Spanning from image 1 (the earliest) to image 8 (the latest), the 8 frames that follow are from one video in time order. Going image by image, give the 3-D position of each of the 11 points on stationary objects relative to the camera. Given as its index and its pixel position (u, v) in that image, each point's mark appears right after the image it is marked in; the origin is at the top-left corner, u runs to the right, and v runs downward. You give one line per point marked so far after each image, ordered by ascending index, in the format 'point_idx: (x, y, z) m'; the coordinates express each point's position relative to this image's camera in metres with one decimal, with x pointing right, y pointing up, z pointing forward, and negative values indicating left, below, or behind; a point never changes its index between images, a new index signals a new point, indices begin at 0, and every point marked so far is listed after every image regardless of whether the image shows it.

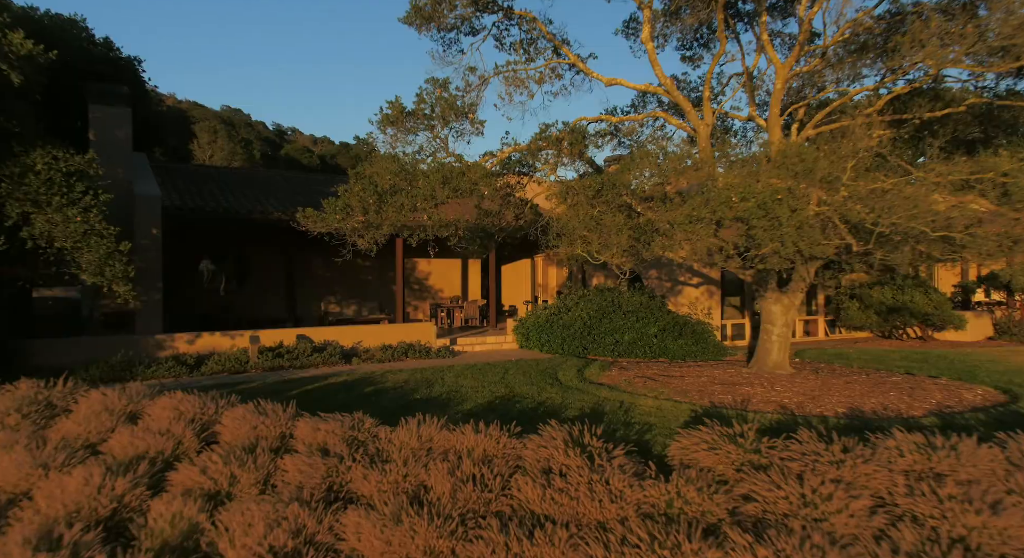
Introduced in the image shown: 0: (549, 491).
0: (+0.3, -1.4, +3.7) m
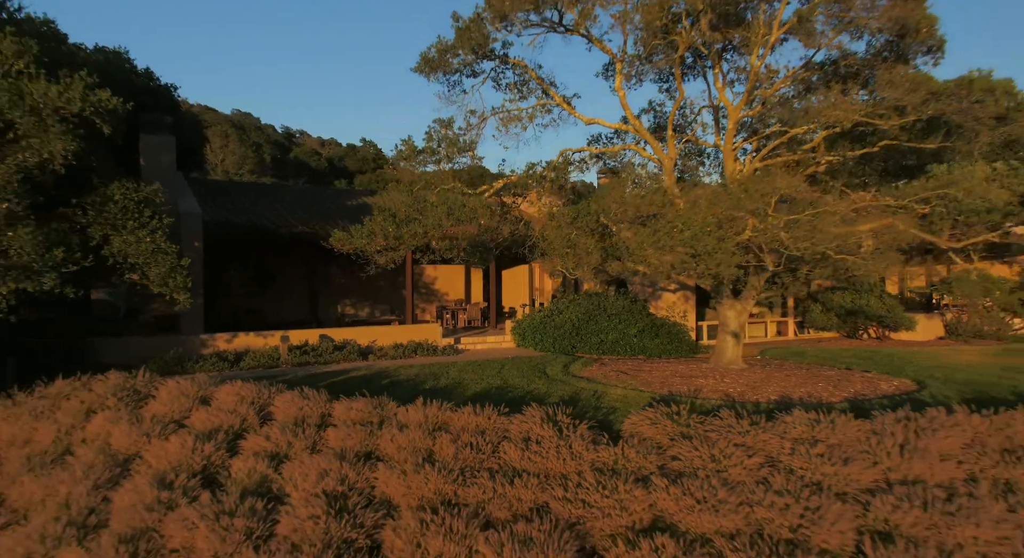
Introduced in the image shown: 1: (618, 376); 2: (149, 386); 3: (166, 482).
0: (+0.2, -1.5, +4.9) m
1: (+1.5, -1.4, +7.9) m
2: (-4.1, -1.2, +6.4) m
3: (-2.8, -1.7, +4.6) m
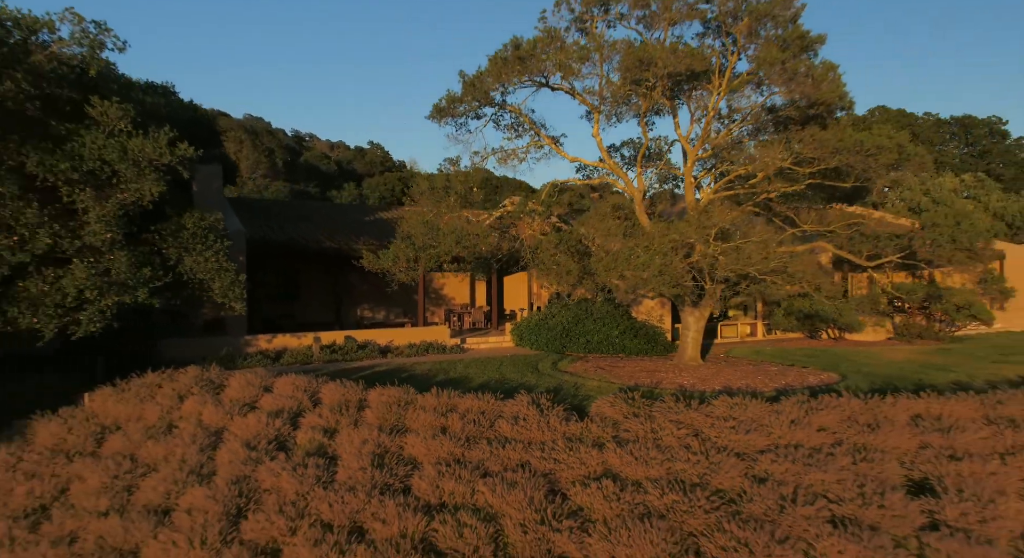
0: (+0.1, -1.7, +6.6) m
1: (+1.4, -1.6, +9.5) m
2: (-4.2, -1.4, +8.1) m
3: (-2.9, -1.9, +6.3) m
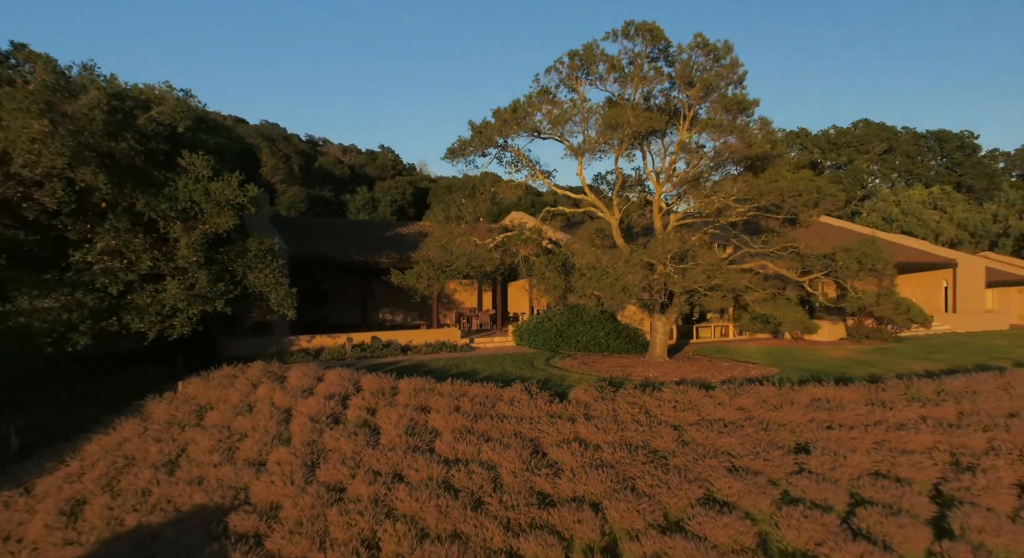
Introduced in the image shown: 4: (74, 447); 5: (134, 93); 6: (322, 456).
0: (0.0, -2.0, +8.7) m
1: (+1.4, -1.8, +11.6) m
2: (-4.2, -1.7, +10.3) m
3: (-2.9, -2.1, +8.4) m
4: (-6.5, -2.5, +8.2) m
5: (-6.9, +3.4, +10.3) m
6: (-2.6, -2.4, +7.6) m
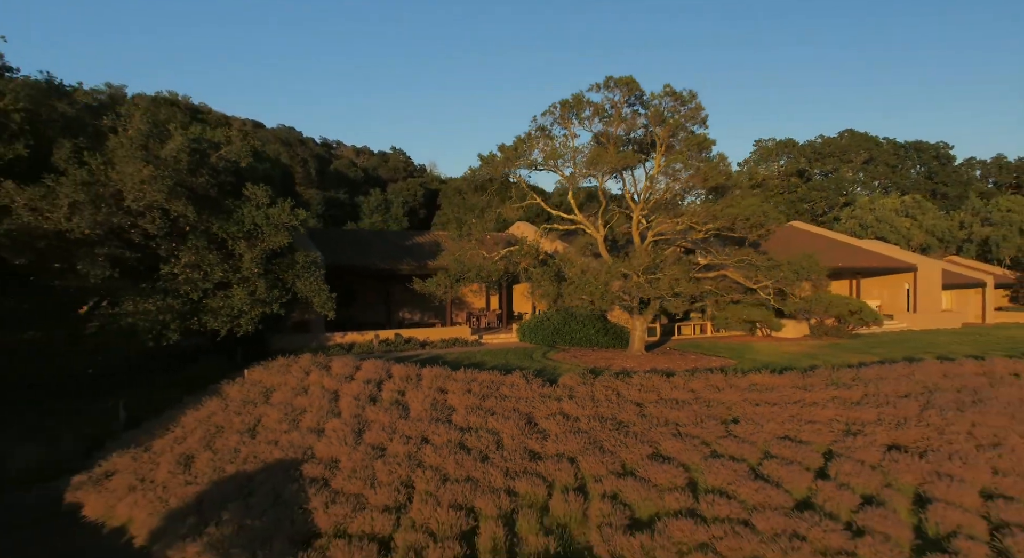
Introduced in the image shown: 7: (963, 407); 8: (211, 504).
0: (0.0, -2.2, +11.0) m
1: (+1.5, -2.0, +13.9) m
2: (-4.2, -1.9, +12.6) m
3: (-2.9, -2.3, +10.8) m
4: (-6.5, -2.7, +10.6) m
5: (-6.8, +3.2, +12.7) m
6: (-2.6, -2.6, +9.9) m
7: (+7.8, -2.2, +9.7) m
8: (-4.4, -3.3, +8.2) m
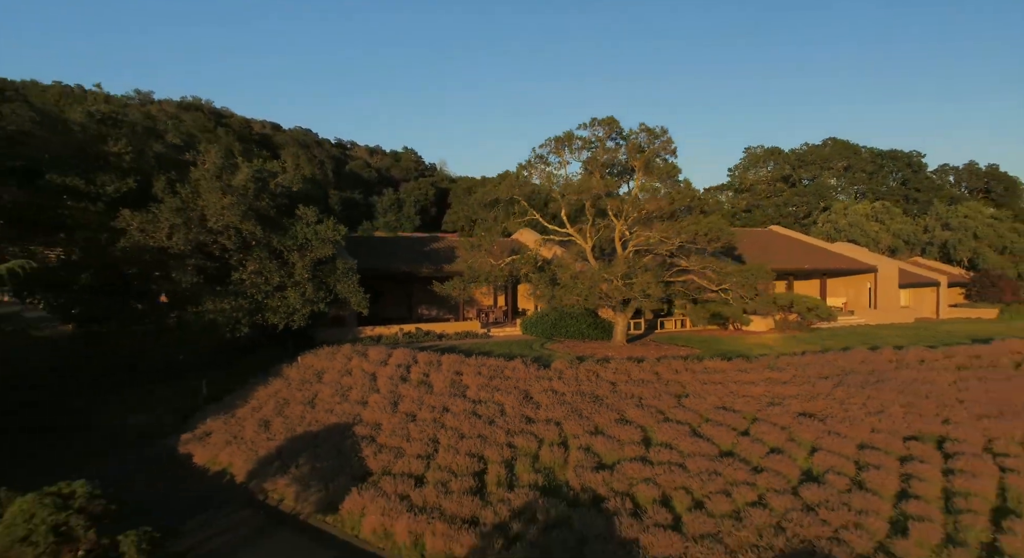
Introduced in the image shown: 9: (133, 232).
0: (+0.1, -2.3, +13.7) m
1: (+1.6, -2.0, +16.6) m
2: (-4.1, -2.0, +15.5) m
3: (-2.9, -2.4, +13.6) m
4: (-6.4, -2.9, +13.5) m
5: (-6.8, +3.1, +15.5) m
6: (-2.6, -2.7, +12.8) m
7: (+7.8, -2.4, +12.3) m
8: (-4.4, -3.5, +11.1) m
9: (-8.9, +1.1, +13.2) m
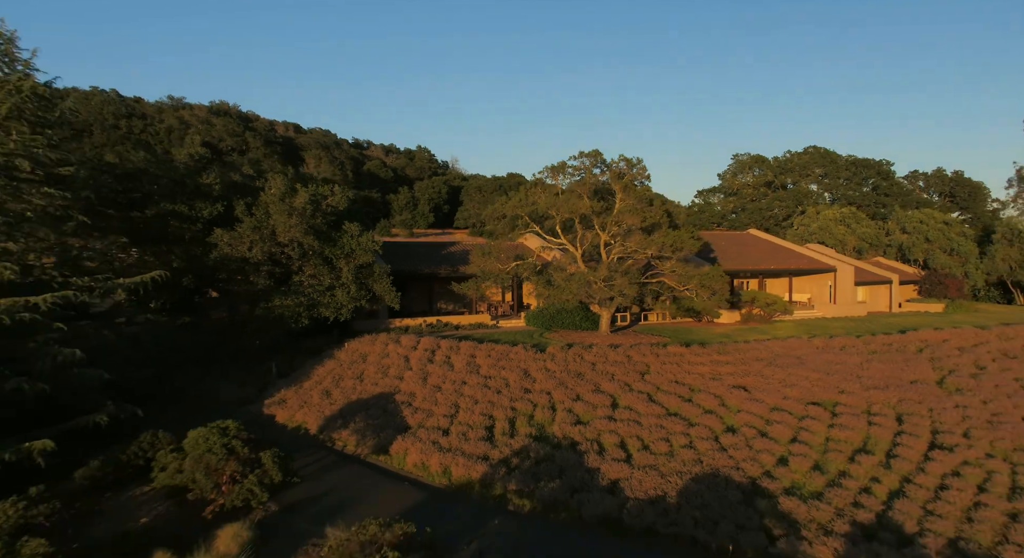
0: (+0.2, -2.4, +17.4) m
1: (+1.7, -2.1, +20.3) m
2: (-4.0, -2.0, +19.2) m
3: (-2.8, -2.5, +17.3) m
4: (-6.3, -2.9, +17.3) m
5: (-6.6, +3.0, +19.2) m
6: (-2.5, -2.8, +16.5) m
7: (+7.9, -2.5, +15.9) m
8: (-4.3, -3.6, +14.9) m
9: (-8.8, +1.0, +17.0) m
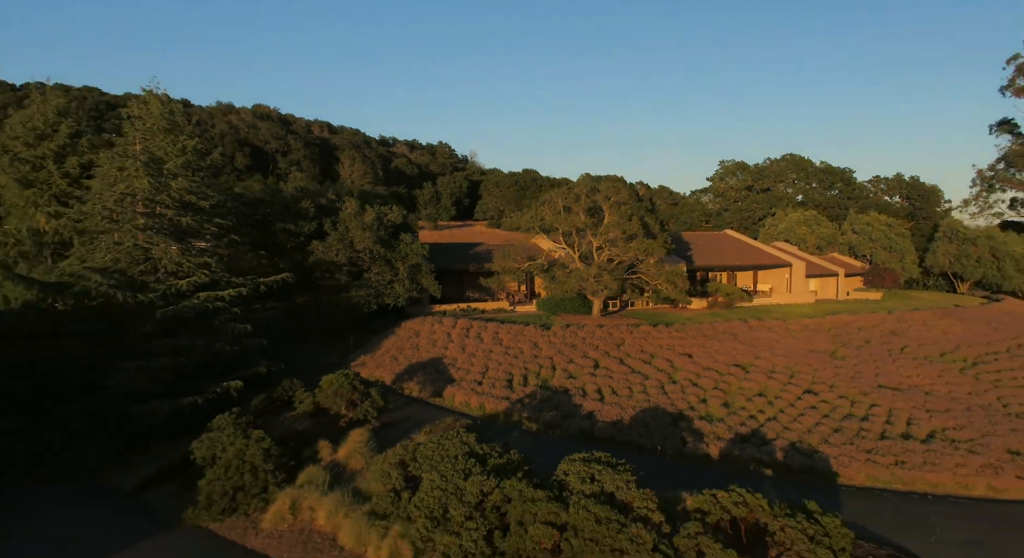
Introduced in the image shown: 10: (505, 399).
0: (+0.8, -2.3, +23.7) m
1: (+2.4, -1.9, +26.5) m
2: (-3.4, -1.9, +25.6) m
3: (-2.2, -2.4, +23.7) m
4: (-5.8, -2.8, +23.8) m
5: (-6.0, +3.2, +25.6) m
6: (-1.9, -2.7, +22.9) m
7: (+8.4, -2.4, +22.0) m
8: (-3.8, -3.5, +21.3) m
9: (-8.2, +1.1, +23.5) m
10: (-0.2, -4.0, +18.7) m
